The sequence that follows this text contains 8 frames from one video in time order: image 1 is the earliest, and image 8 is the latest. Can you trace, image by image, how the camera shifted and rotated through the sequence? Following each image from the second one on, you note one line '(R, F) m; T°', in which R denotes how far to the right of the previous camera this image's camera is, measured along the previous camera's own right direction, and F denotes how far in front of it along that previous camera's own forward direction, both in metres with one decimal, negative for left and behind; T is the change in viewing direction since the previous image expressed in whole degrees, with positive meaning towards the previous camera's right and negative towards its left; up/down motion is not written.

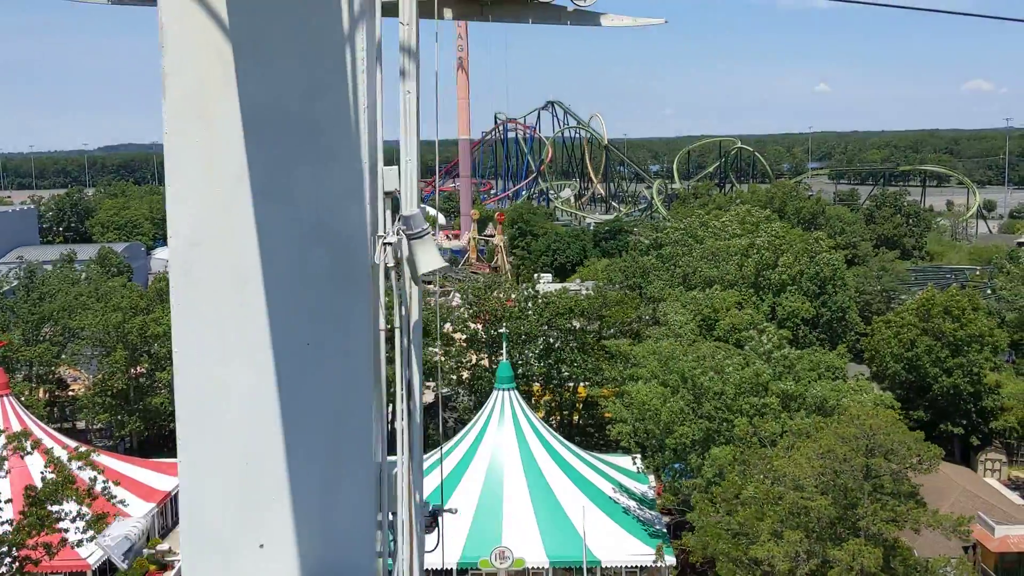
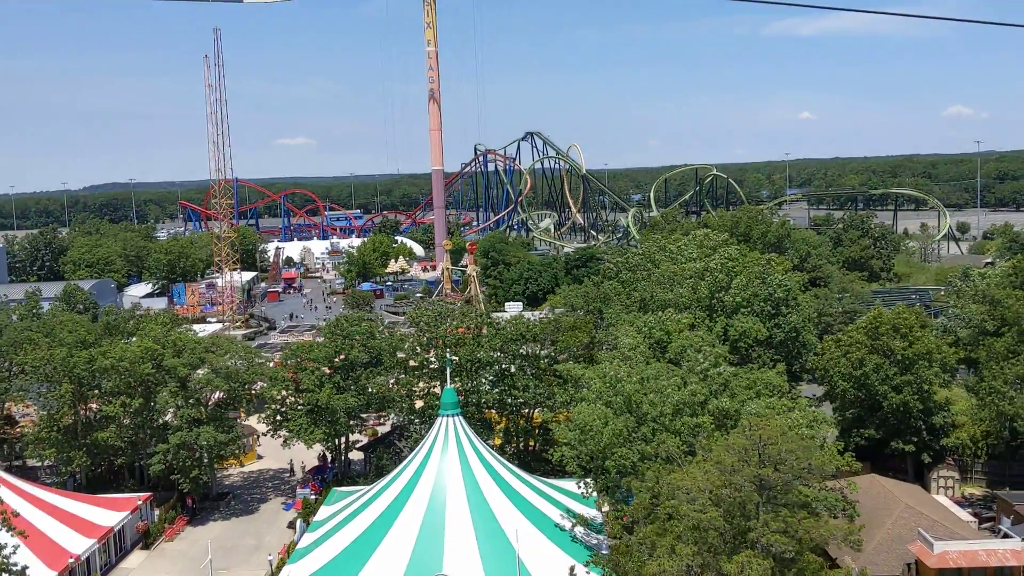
(+1.7, +0.1) m; +1°
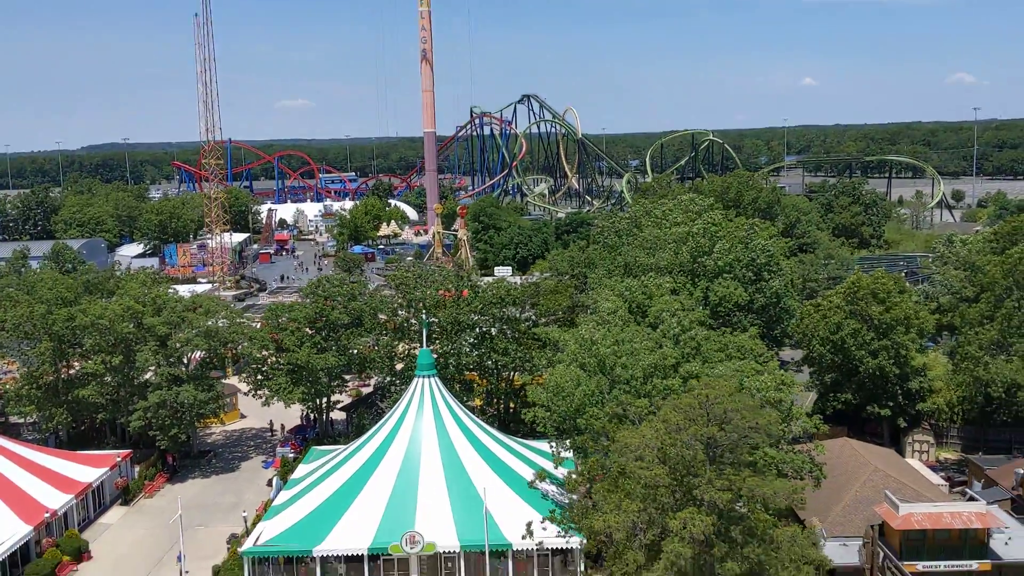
(+0.8, 0.0) m; 0°
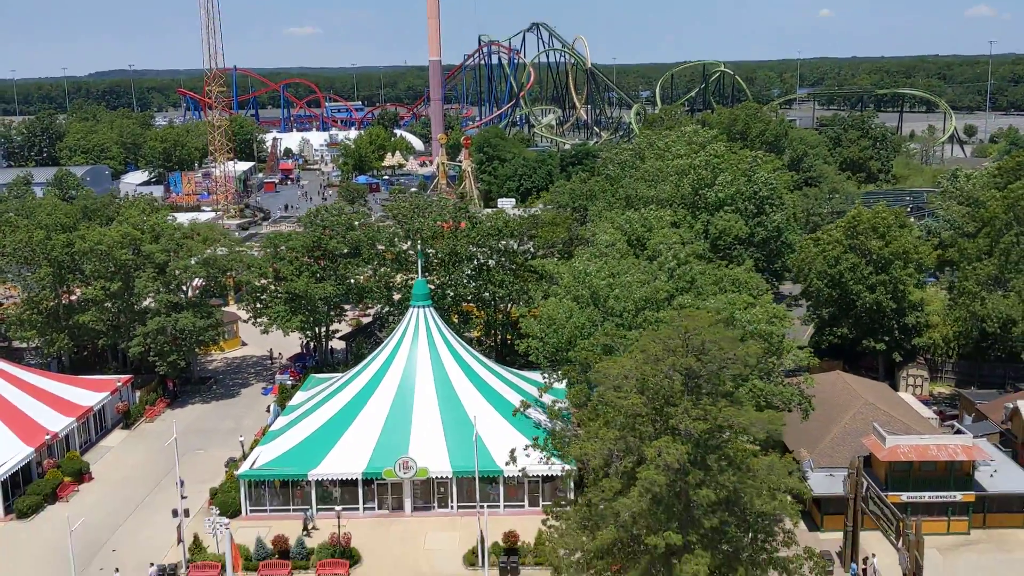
(+0.5, 0.0) m; 0°
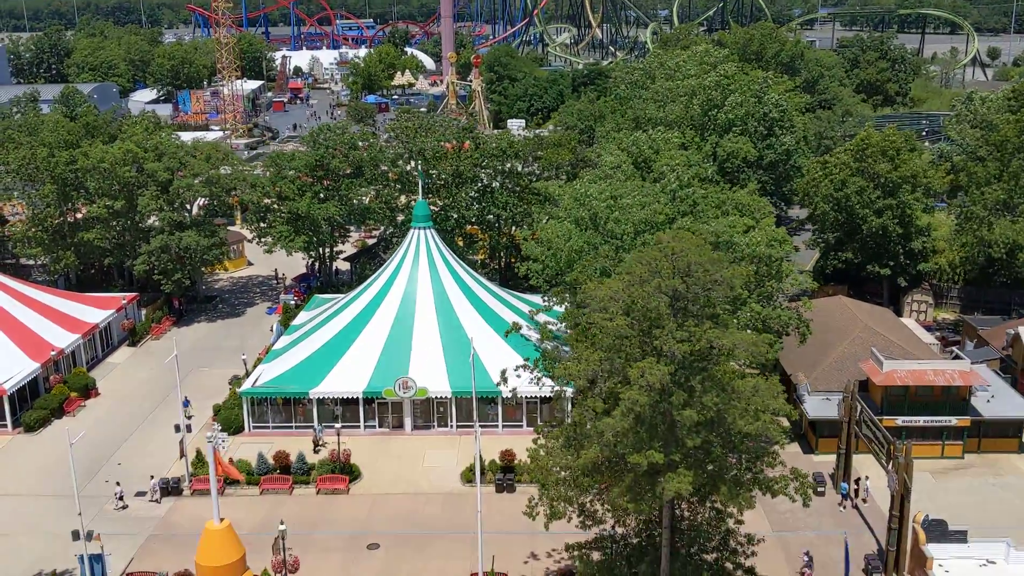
(+0.5, +0.1) m; -1°
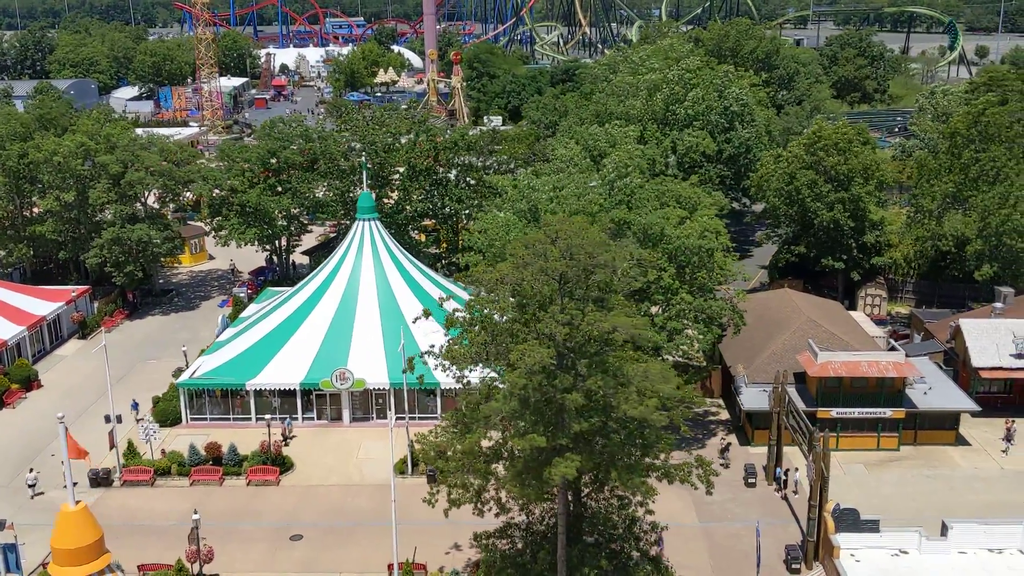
(+1.9, +0.1) m; 0°
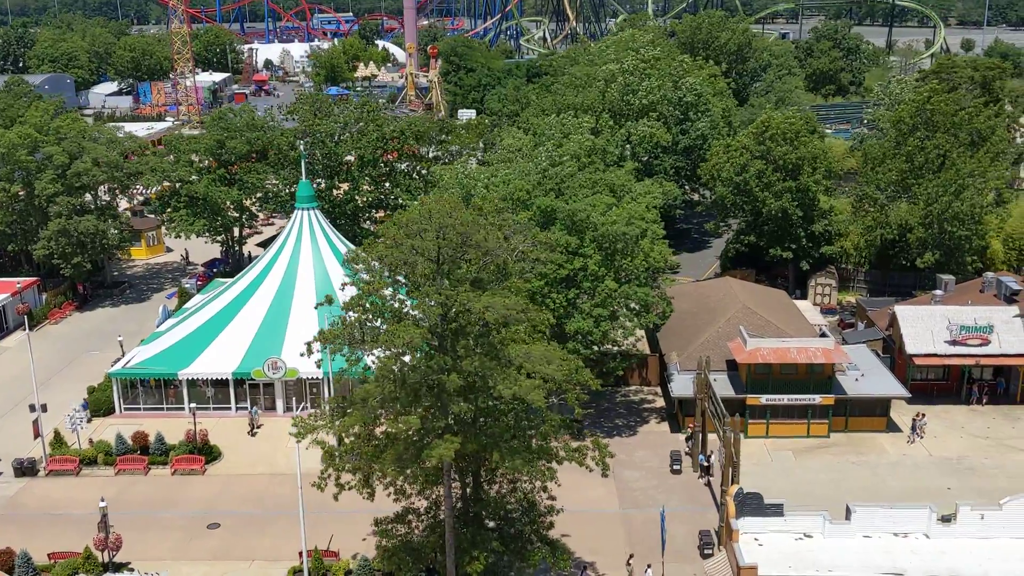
(+2.1, +0.1) m; 0°
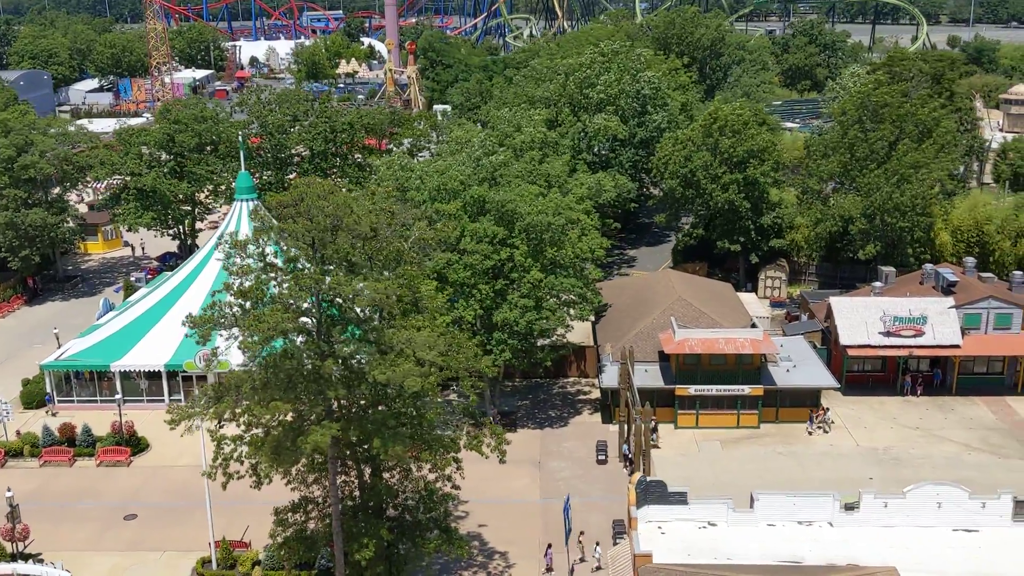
(+2.1, +0.1) m; 0°
